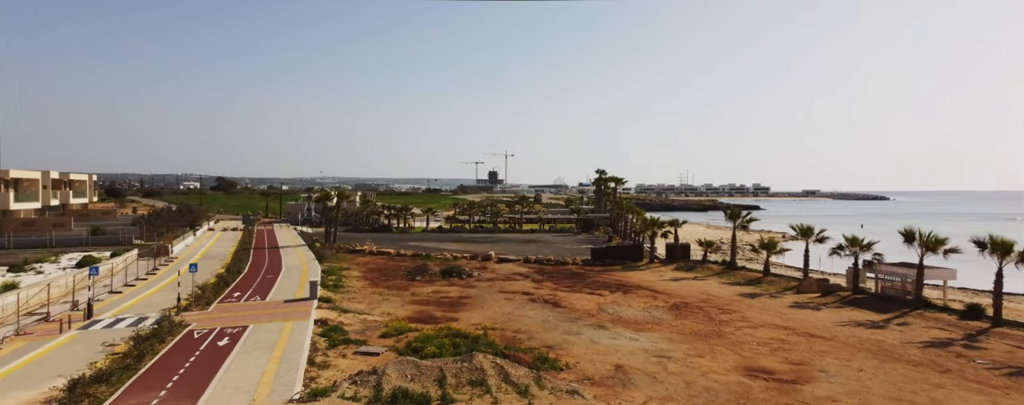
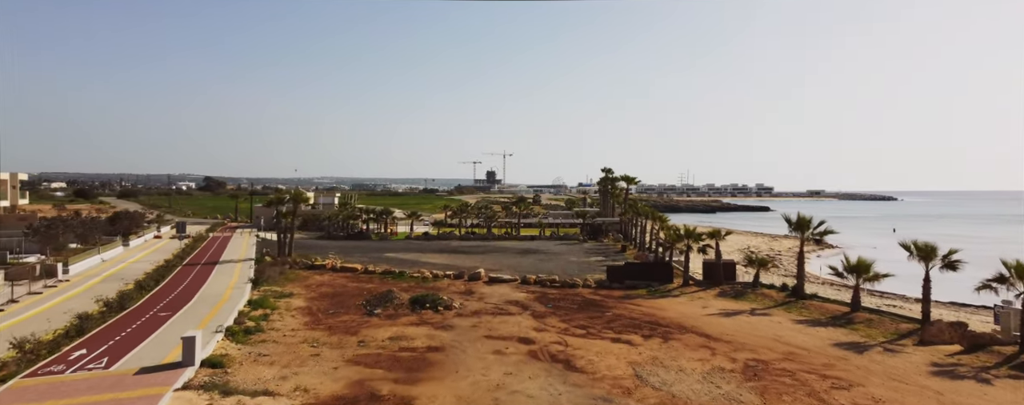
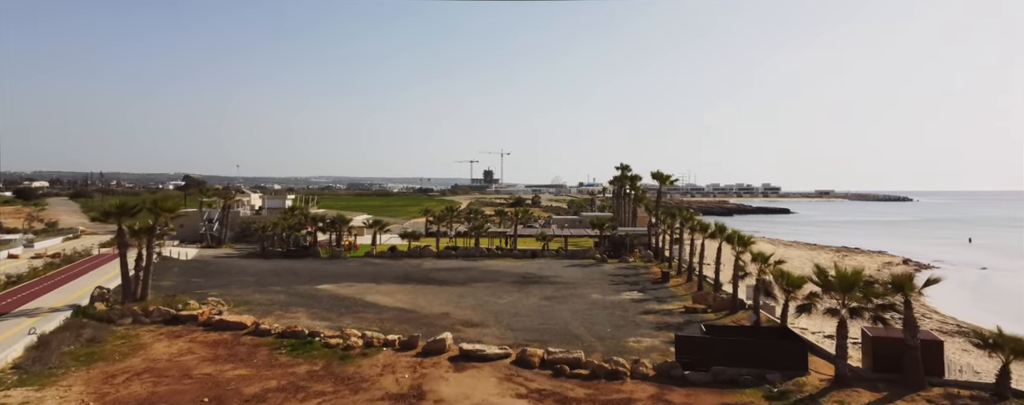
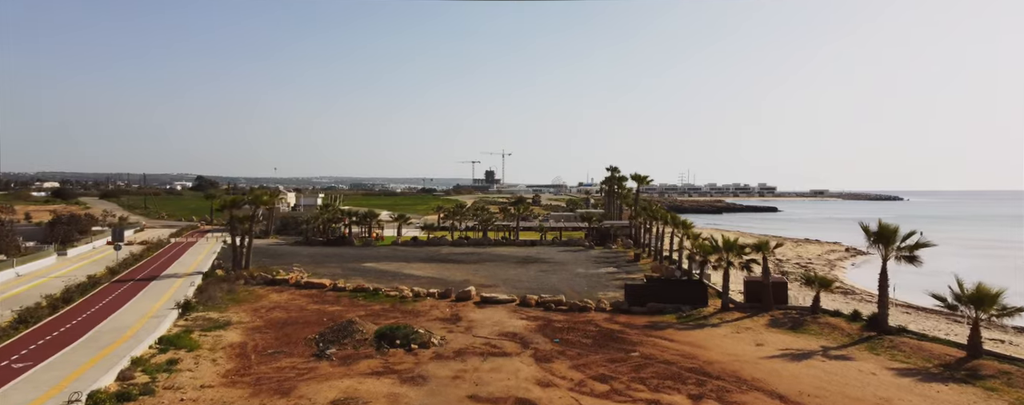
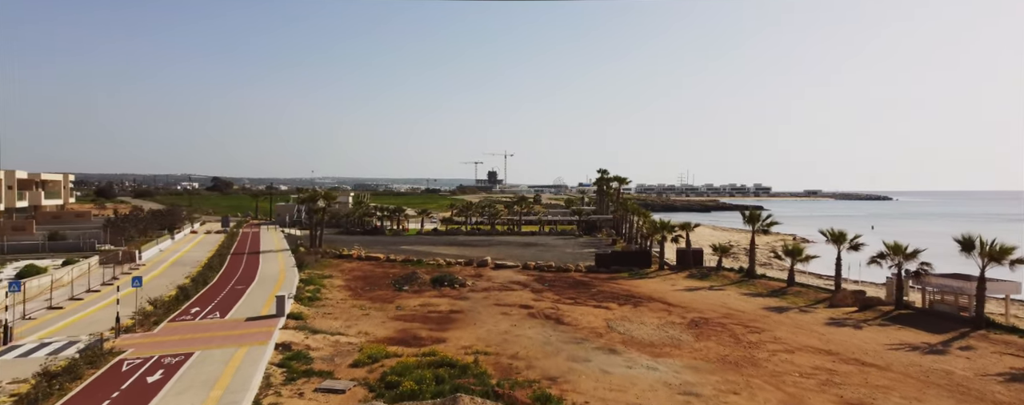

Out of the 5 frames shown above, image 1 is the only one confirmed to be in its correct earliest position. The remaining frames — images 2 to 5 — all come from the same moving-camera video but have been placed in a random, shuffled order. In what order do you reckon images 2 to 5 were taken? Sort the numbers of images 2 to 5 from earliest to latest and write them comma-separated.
5, 2, 4, 3
